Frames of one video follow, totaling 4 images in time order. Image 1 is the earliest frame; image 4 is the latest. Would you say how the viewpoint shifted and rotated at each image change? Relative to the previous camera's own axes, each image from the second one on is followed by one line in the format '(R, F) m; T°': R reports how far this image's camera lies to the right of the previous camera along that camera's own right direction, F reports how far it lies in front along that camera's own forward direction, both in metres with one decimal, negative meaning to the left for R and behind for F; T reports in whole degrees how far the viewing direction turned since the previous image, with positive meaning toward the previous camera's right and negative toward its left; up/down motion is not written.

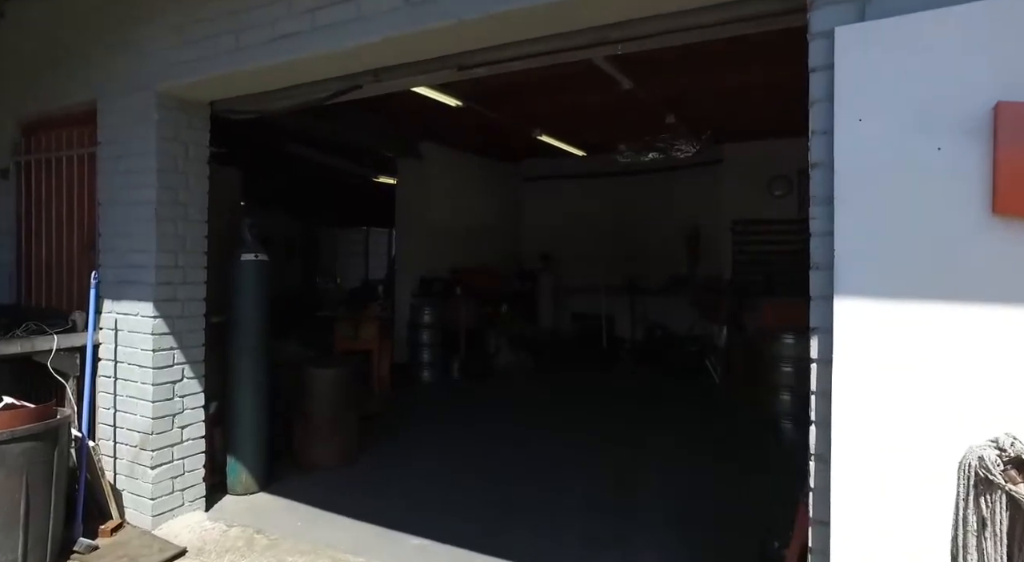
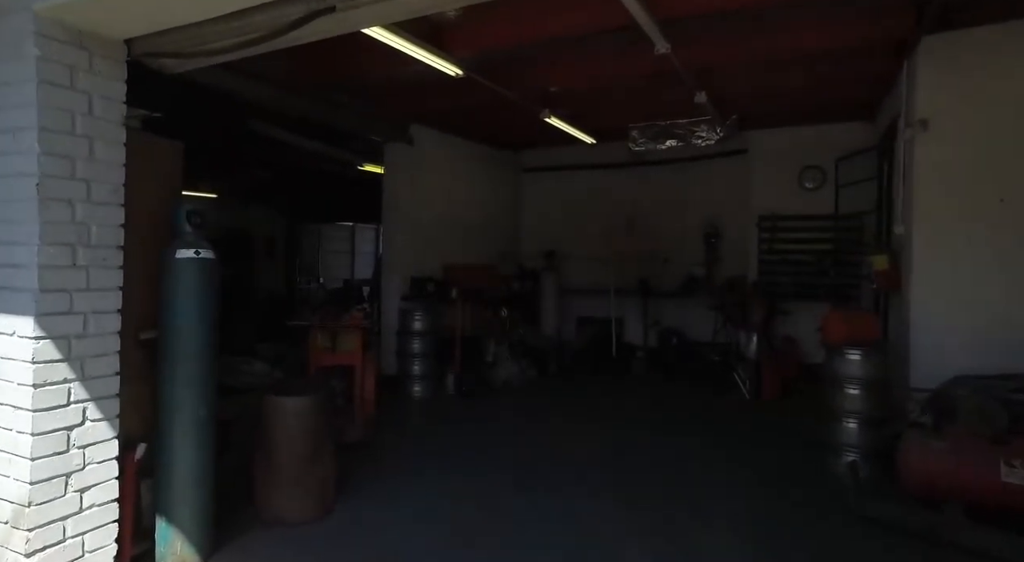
(-0.1, +0.8) m; +1°
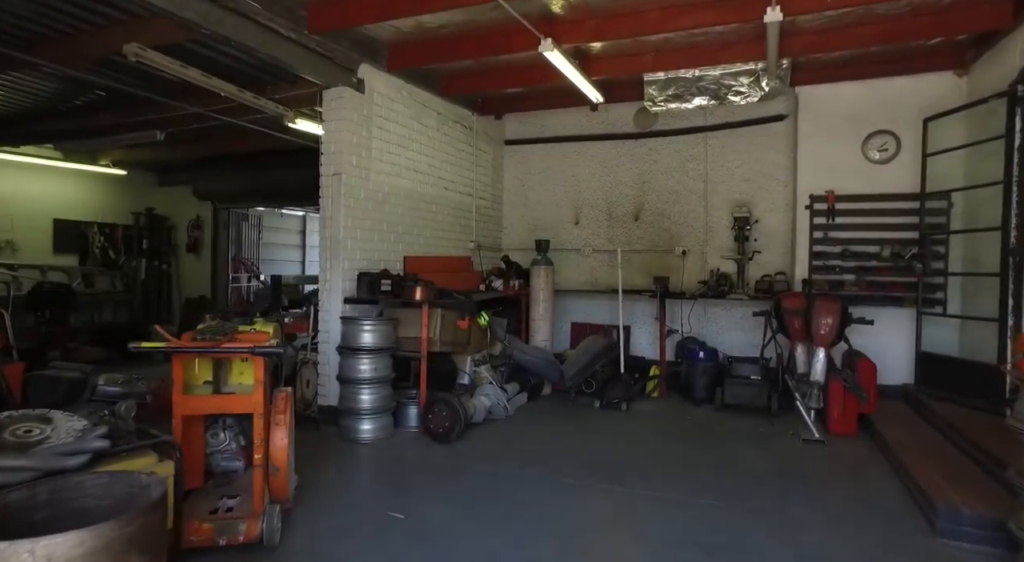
(-0.1, +1.7) m; +3°
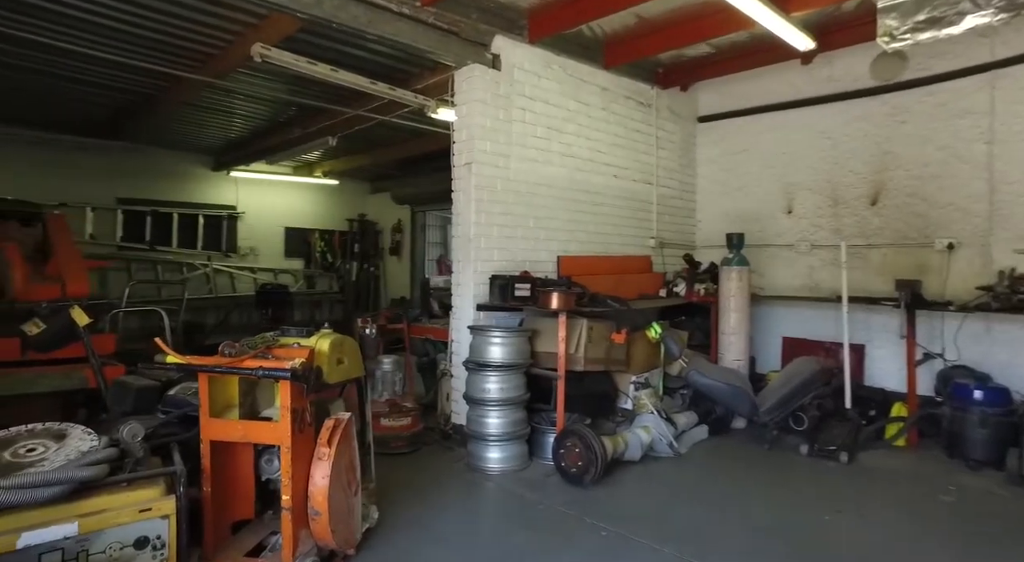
(+0.5, +0.9) m; -22°
